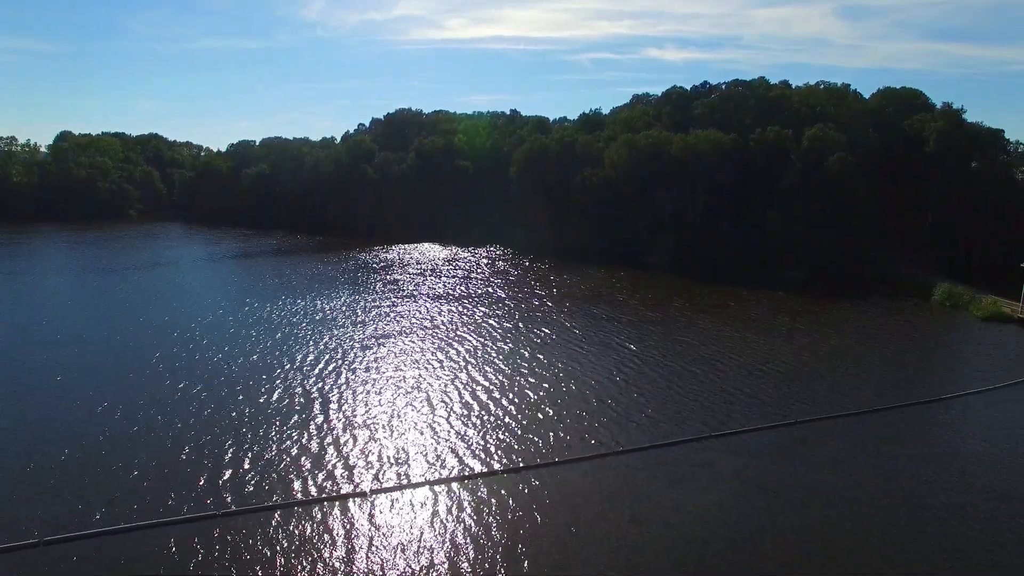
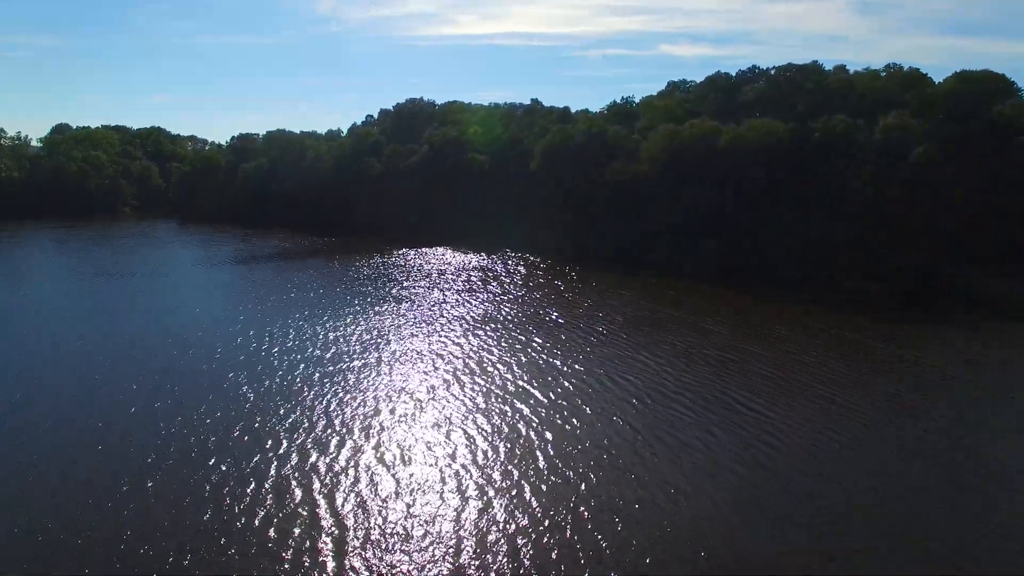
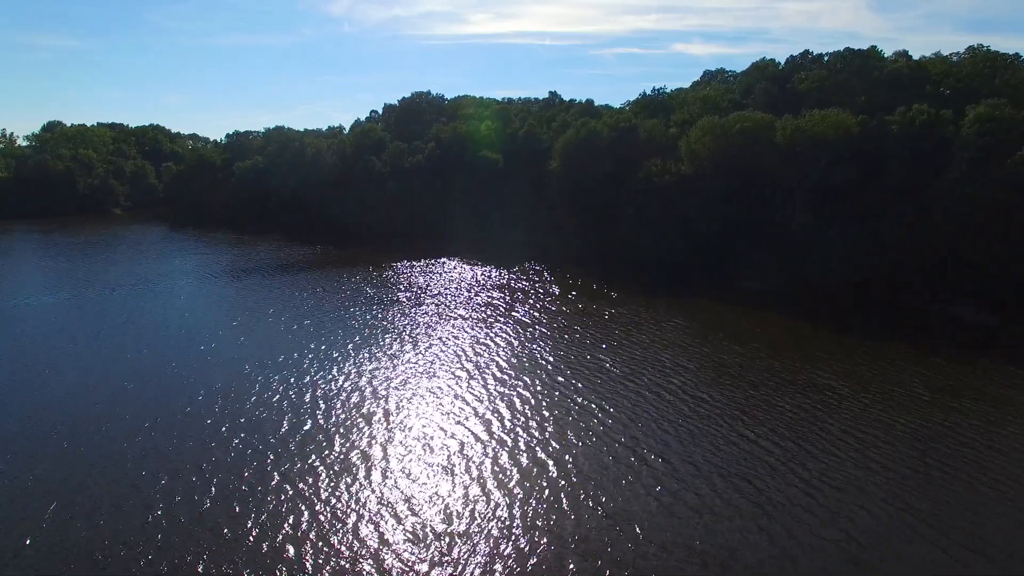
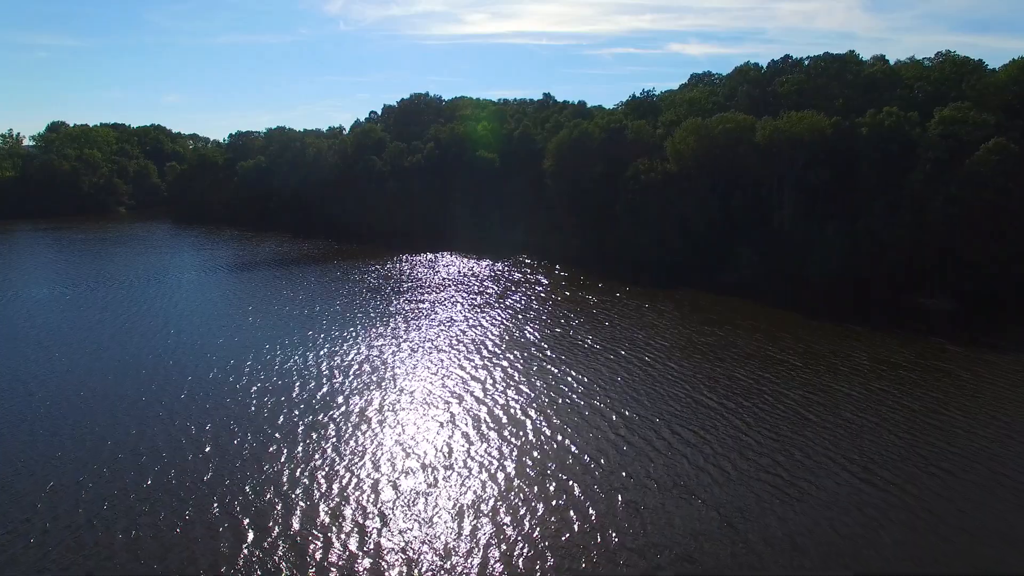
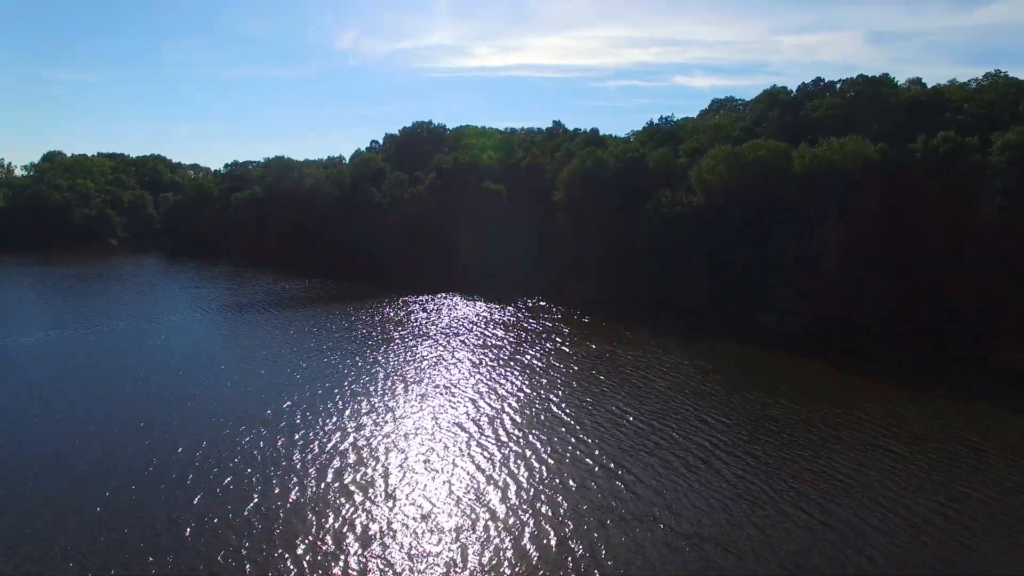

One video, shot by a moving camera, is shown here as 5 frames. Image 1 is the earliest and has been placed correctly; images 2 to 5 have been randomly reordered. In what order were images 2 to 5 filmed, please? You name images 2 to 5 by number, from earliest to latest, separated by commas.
2, 4, 3, 5
